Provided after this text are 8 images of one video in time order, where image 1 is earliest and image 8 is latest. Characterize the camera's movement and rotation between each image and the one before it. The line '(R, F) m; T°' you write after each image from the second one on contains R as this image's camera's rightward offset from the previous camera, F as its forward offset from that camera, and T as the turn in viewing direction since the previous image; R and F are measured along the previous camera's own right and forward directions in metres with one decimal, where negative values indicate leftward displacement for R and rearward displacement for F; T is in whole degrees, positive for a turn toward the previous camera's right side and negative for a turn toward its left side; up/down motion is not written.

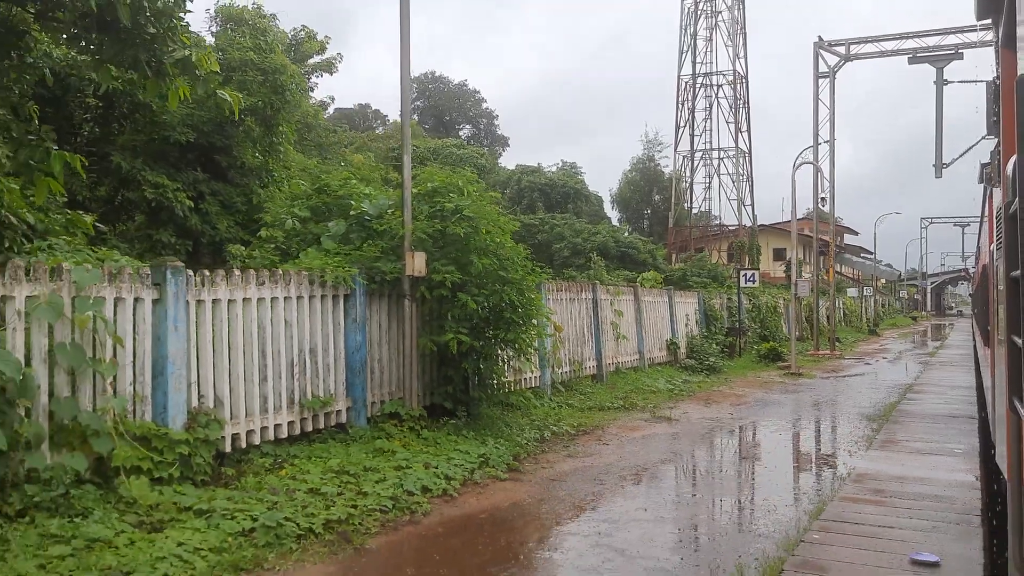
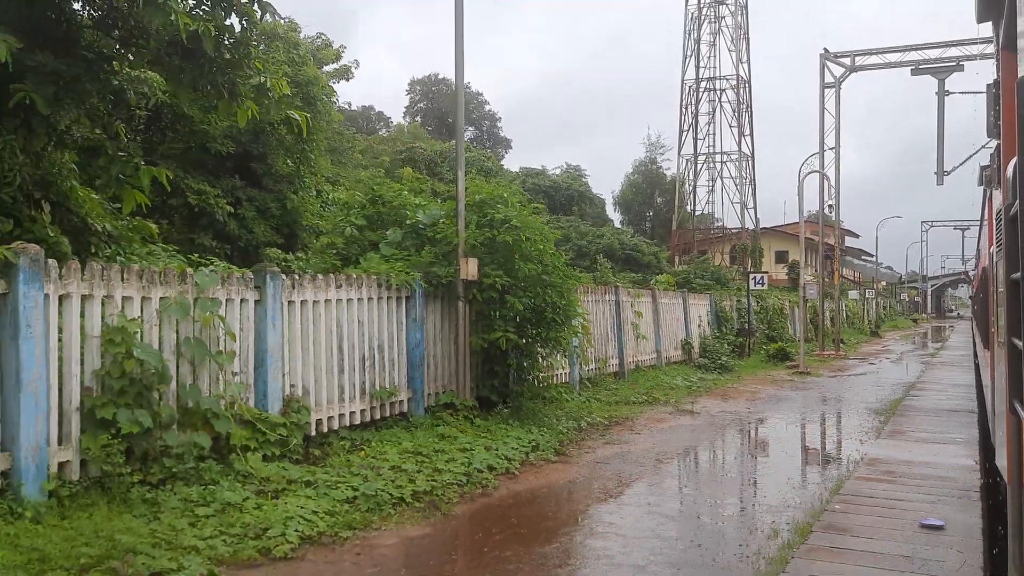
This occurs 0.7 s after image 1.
(-0.5, -0.8) m; 0°
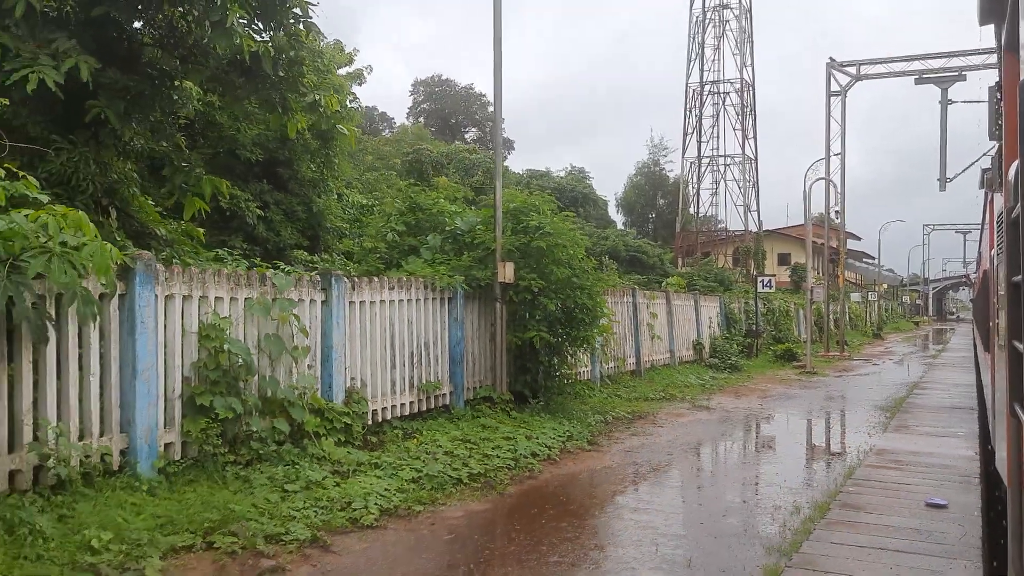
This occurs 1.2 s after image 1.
(-0.4, -0.6) m; 0°
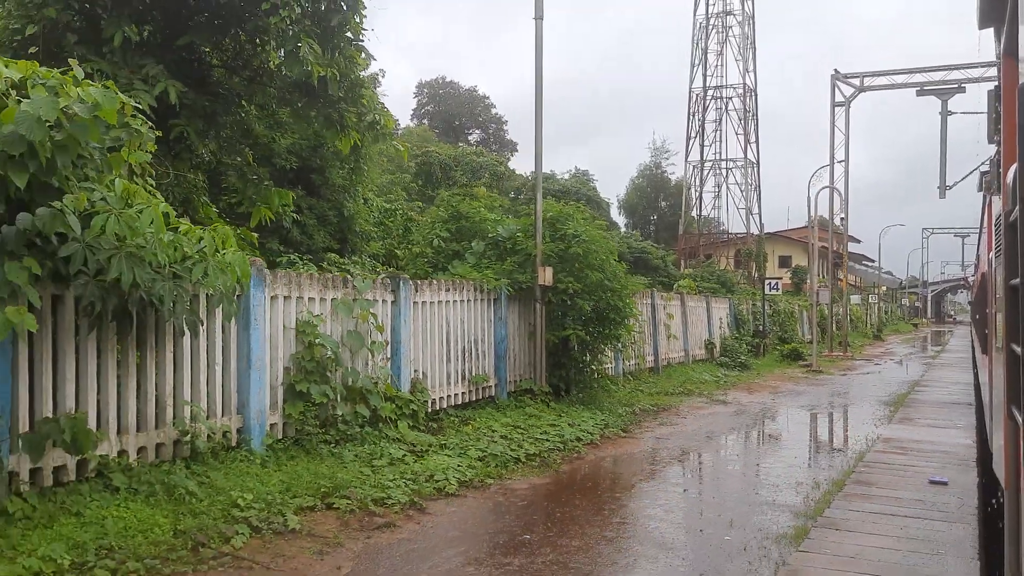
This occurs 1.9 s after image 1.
(-0.5, -0.8) m; 0°
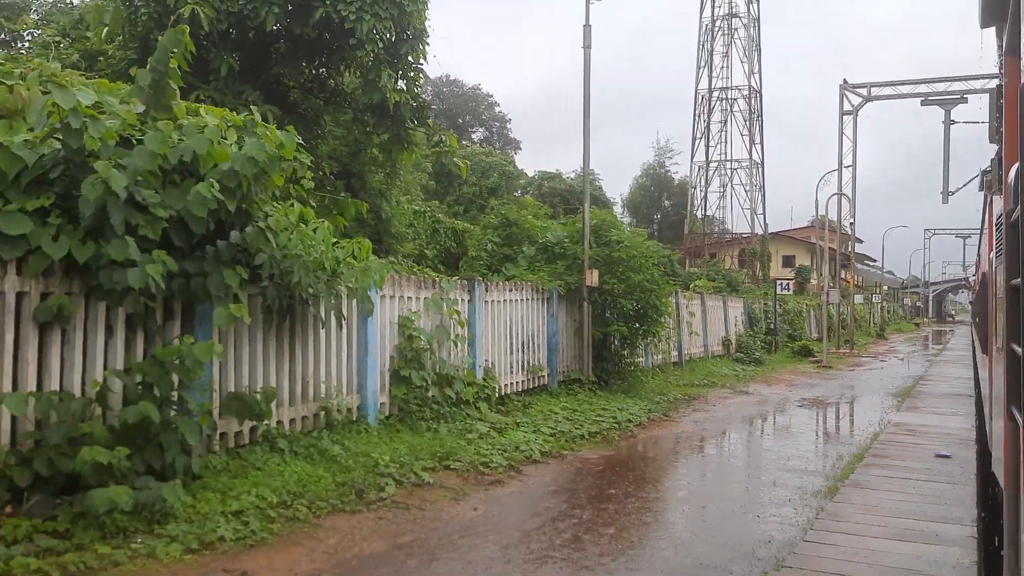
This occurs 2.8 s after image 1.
(-0.7, -1.2) m; 0°
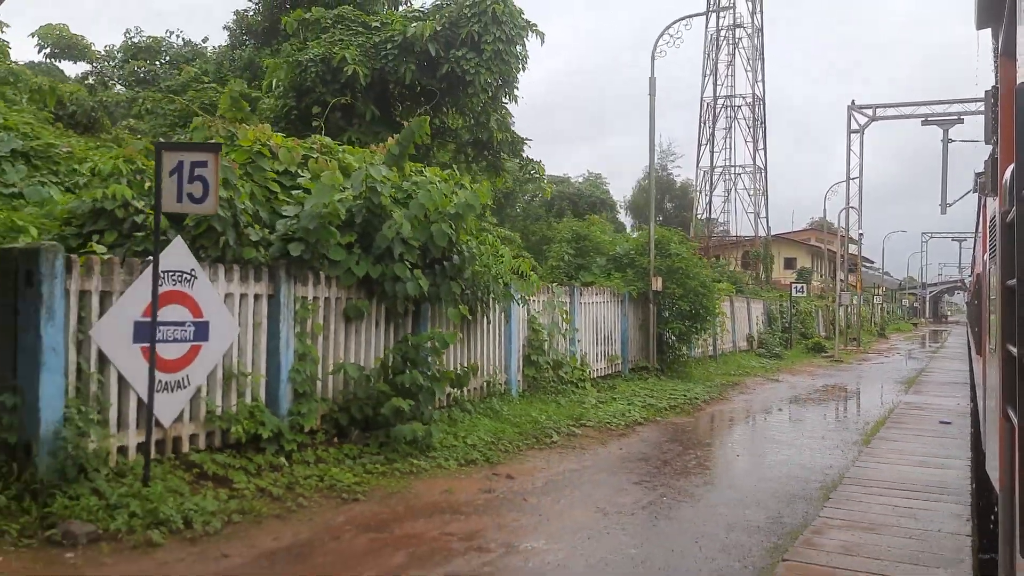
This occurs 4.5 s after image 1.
(-1.4, -2.3) m; 0°
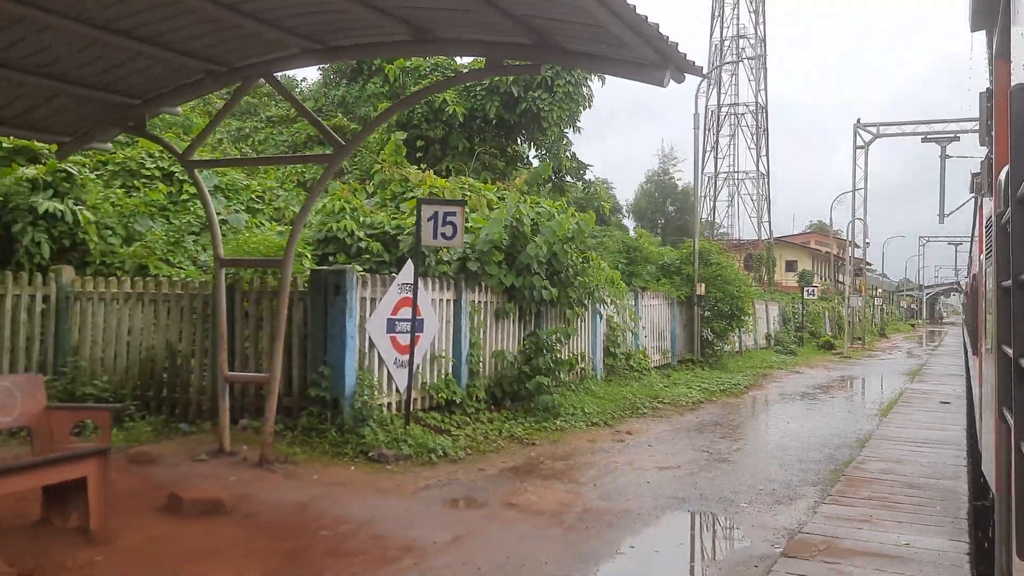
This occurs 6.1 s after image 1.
(-1.4, -2.3) m; 0°
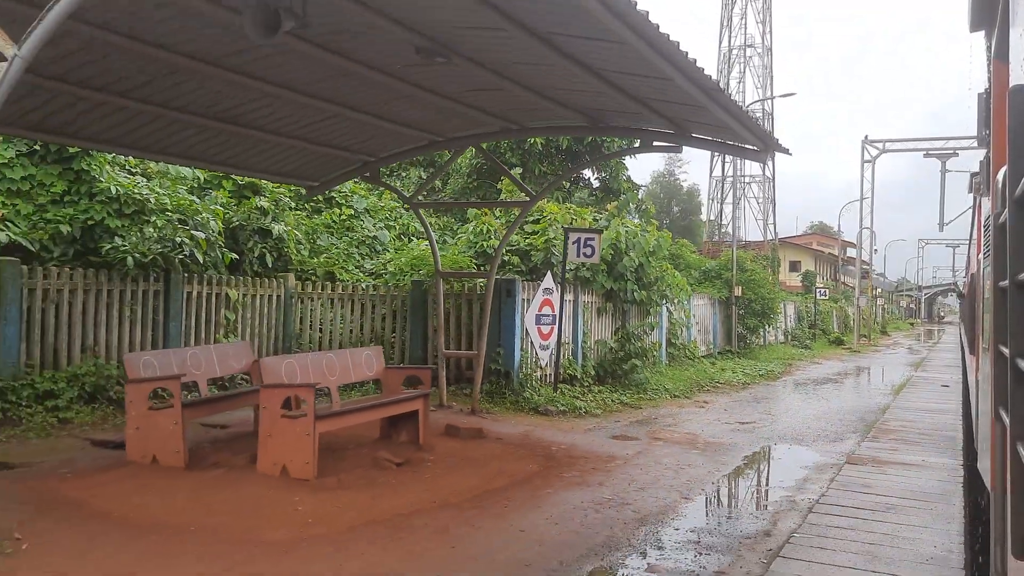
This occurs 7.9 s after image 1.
(-1.6, -2.7) m; 0°
